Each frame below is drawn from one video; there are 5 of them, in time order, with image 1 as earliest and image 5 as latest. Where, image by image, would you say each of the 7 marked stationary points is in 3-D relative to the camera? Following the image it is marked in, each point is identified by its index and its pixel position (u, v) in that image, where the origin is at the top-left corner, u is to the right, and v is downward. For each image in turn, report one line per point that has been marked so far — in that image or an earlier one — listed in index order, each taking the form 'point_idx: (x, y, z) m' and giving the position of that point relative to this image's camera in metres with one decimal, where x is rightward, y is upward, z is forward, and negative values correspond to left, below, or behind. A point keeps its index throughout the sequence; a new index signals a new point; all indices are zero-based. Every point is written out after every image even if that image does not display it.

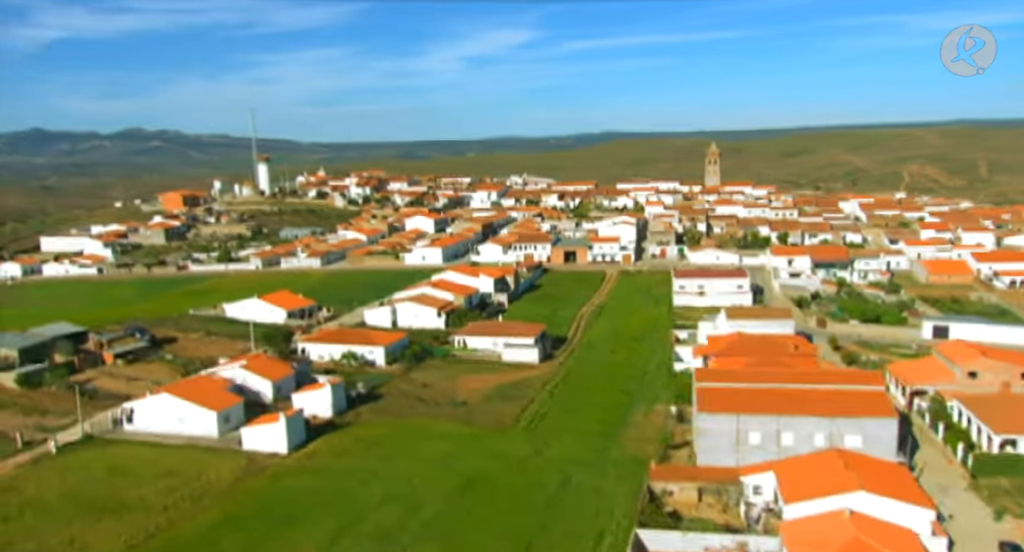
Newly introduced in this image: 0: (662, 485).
0: (+3.4, -4.6, +17.6) m
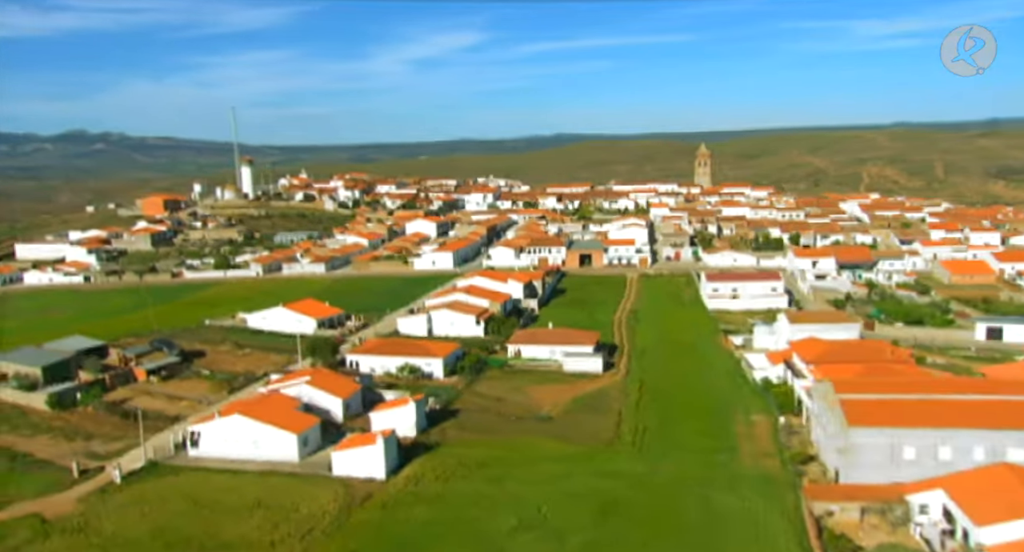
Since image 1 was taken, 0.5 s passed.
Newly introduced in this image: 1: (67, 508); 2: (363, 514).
0: (+6.4, -4.7, +16.5) m
1: (-10.7, -5.5, +19.2) m
2: (-3.3, -5.4, +18.0) m
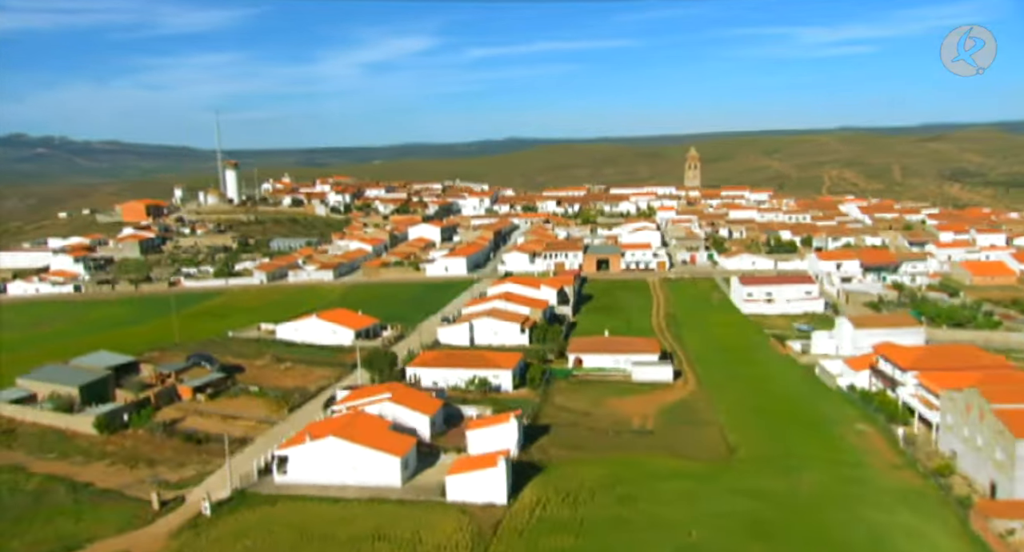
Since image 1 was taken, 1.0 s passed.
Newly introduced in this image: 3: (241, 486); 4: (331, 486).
0: (+9.6, -4.8, +15.7) m
1: (-7.6, -5.8, +17.4) m
2: (-0.2, -5.6, +16.6) m
3: (-6.7, -5.2, +19.8) m
4: (-4.5, -5.2, +19.7) m
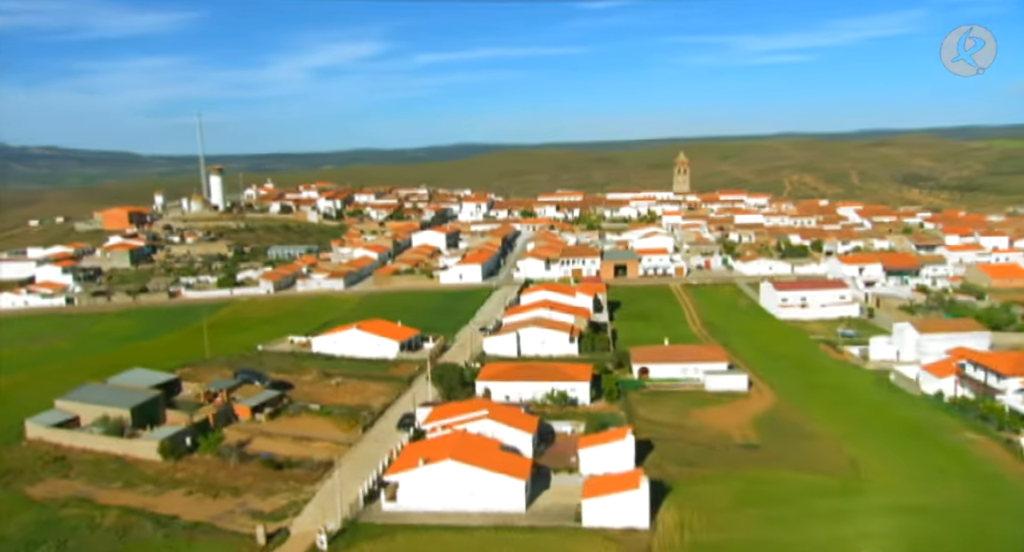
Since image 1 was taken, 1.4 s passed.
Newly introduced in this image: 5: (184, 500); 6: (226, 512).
0: (+12.8, -4.9, +15.2) m
1: (-4.5, -6.1, +15.8) m
2: (+2.9, -5.8, +15.5) m
3: (-3.7, -5.5, +18.3) m
4: (-1.5, -5.4, +18.4) m
5: (-8.2, -5.6, +20.0) m
6: (-6.9, -5.7, +19.2) m
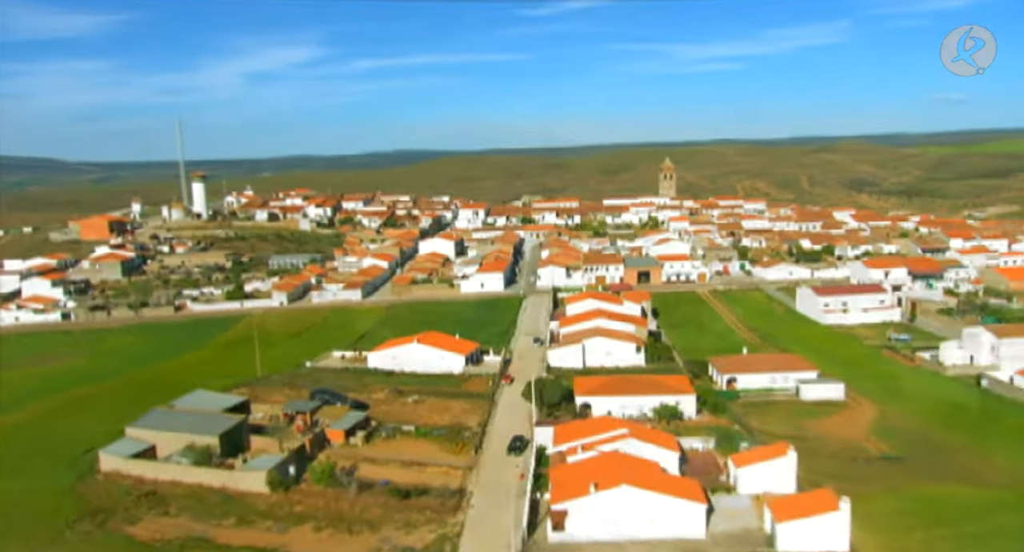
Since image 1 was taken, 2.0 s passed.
0: (+16.8, -5.0, +15.0) m
1: (-0.4, -6.4, +14.4) m
2: (+7.0, -6.0, +14.6) m
3: (+0.1, -5.8, +16.9) m
4: (+2.4, -5.7, +17.1) m
5: (-4.5, -5.9, +18.2) m
6: (-3.1, -6.0, +17.5) m
